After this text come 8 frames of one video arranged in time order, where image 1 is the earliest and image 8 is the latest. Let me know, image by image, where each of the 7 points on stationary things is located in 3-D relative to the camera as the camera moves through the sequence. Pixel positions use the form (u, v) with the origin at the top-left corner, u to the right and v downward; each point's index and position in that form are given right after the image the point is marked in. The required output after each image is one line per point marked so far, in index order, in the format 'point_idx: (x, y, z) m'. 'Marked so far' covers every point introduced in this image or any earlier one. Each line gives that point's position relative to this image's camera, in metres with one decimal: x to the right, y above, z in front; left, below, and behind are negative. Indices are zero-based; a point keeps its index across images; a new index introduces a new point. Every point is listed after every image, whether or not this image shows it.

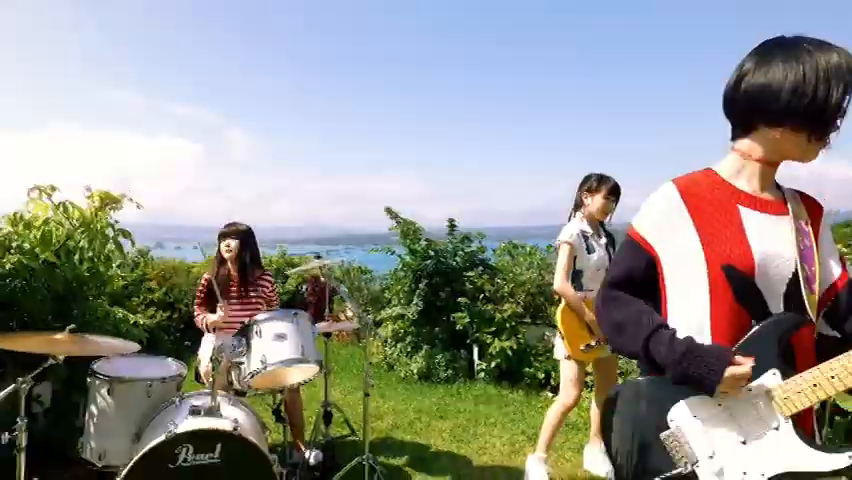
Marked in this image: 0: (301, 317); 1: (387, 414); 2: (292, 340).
0: (-0.7, -0.4, +3.0) m
1: (-0.3, -1.5, +4.8) m
2: (-0.7, -0.5, +2.8) m
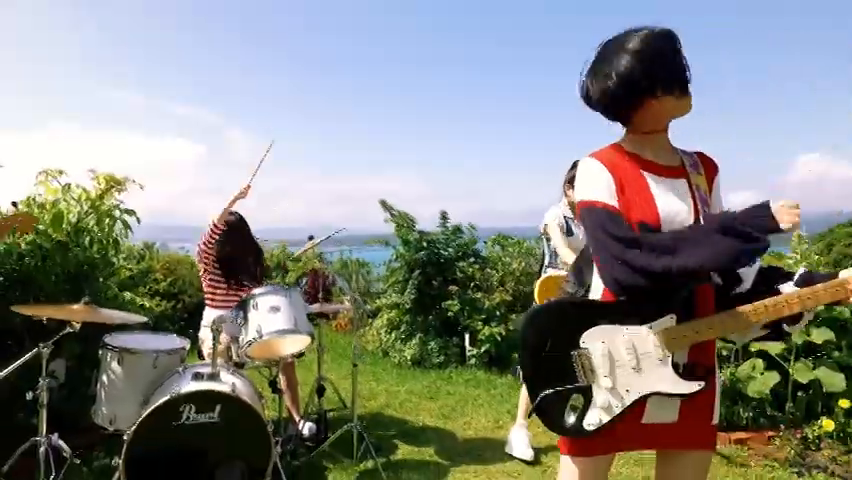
0: (-0.8, -0.3, +3.3) m
1: (-0.4, -1.4, +5.0) m
2: (-0.8, -0.4, +3.1) m
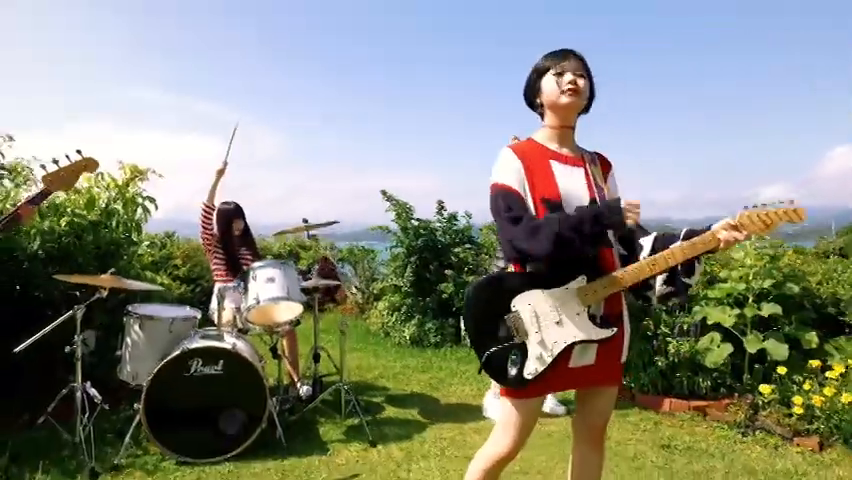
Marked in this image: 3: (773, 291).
0: (-1.0, -0.2, +3.7) m
1: (-0.5, -1.3, +5.5) m
2: (-1.0, -0.3, +3.6) m
3: (+2.6, -0.4, +4.1) m
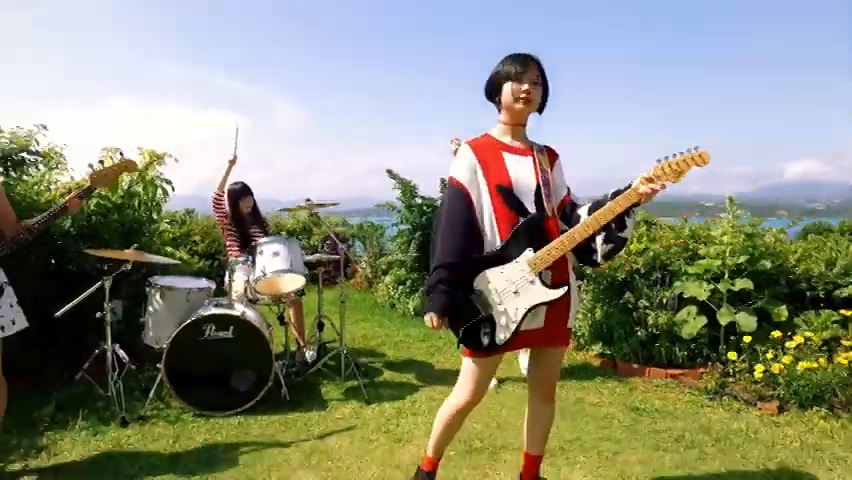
0: (-1.0, 0.0, +4.1) m
1: (-0.5, -1.1, +5.9) m
2: (-1.1, -0.1, +4.0) m
3: (+2.6, -0.2, +4.3) m
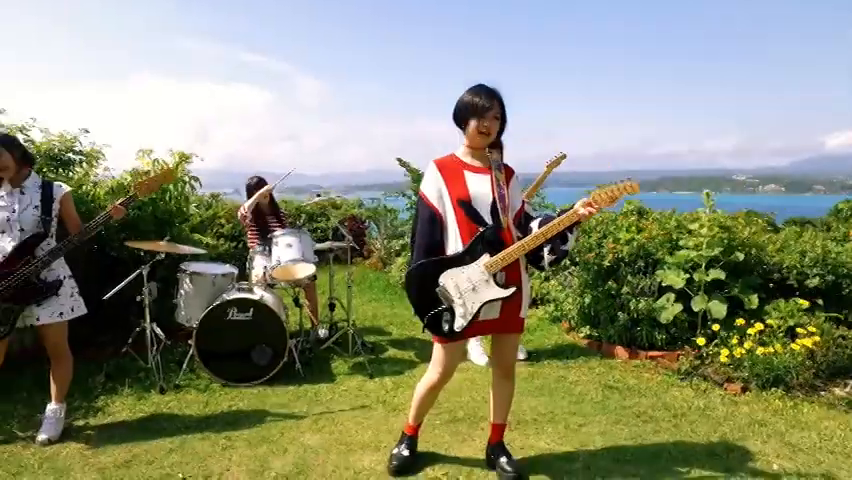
0: (-1.0, 0.0, +4.6) m
1: (-0.4, -0.9, +6.4) m
2: (-1.1, -0.1, +4.5) m
3: (+2.6, -0.2, +4.7) m
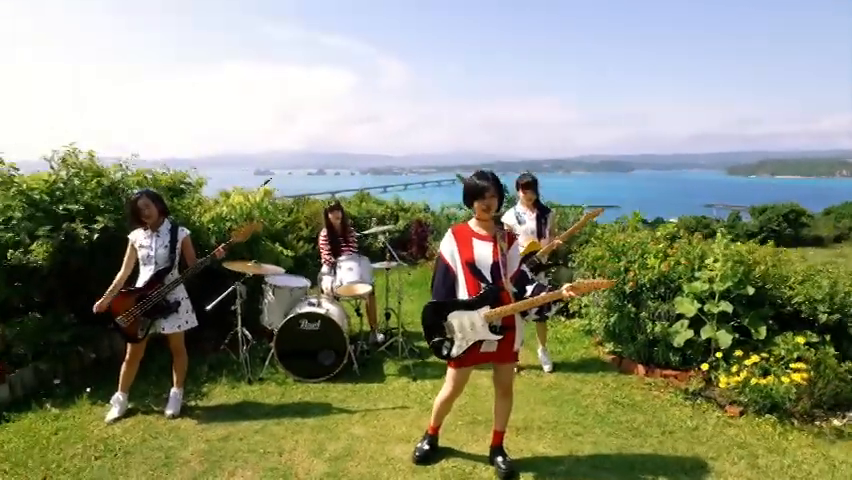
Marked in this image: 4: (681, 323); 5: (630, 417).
0: (-0.7, -0.2, +5.5) m
1: (+0.2, -1.1, +7.3) m
2: (-0.7, -0.3, +5.4) m
3: (+2.9, -0.5, +5.1) m
4: (+2.5, -0.8, +5.3) m
5: (+1.7, -1.5, +4.6) m
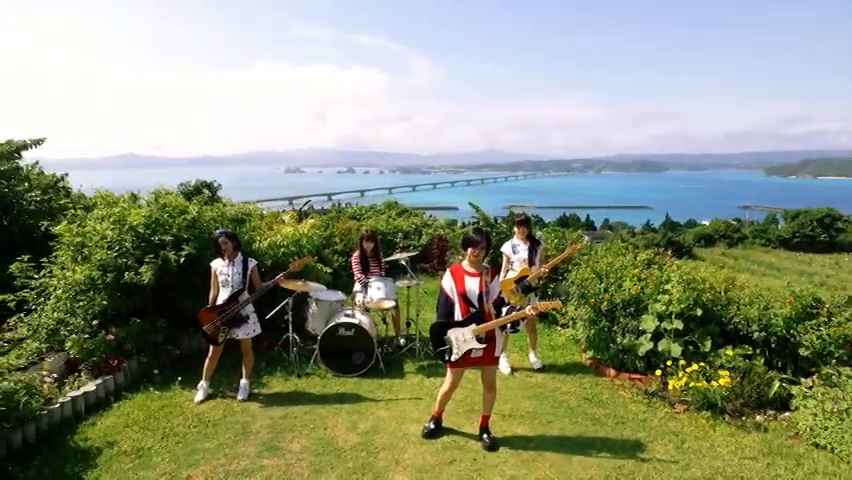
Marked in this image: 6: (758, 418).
0: (-0.5, -0.5, +6.9) m
1: (+0.4, -1.4, +8.6) m
2: (-0.6, -0.6, +6.8) m
3: (+3.1, -0.8, +6.3) m
4: (+2.7, -1.2, +6.5) m
5: (+1.8, -1.9, +5.8) m
6: (+3.5, -1.9, +5.6) m
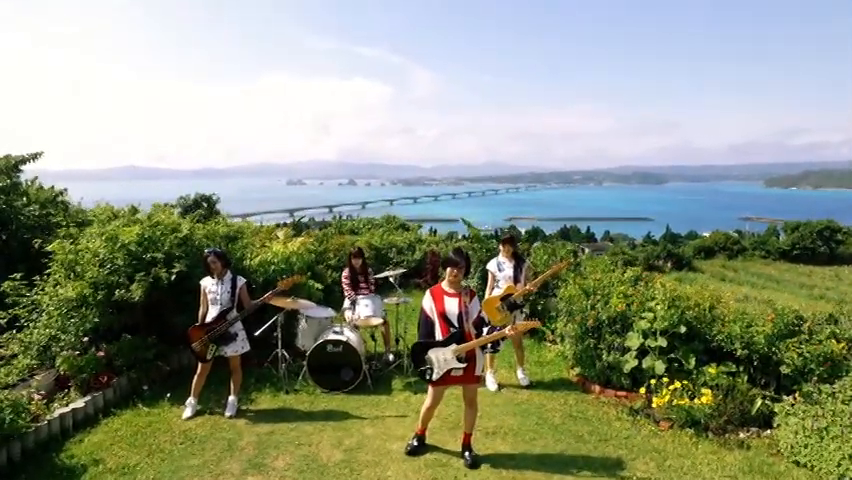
0: (-0.6, -0.7, +7.0) m
1: (+0.3, -1.7, +8.7) m
2: (-0.7, -0.9, +6.9) m
3: (+2.9, -1.0, +6.4) m
4: (+2.5, -1.4, +6.6) m
5: (+1.7, -2.1, +5.9) m
6: (+3.3, -2.1, +5.7) m
